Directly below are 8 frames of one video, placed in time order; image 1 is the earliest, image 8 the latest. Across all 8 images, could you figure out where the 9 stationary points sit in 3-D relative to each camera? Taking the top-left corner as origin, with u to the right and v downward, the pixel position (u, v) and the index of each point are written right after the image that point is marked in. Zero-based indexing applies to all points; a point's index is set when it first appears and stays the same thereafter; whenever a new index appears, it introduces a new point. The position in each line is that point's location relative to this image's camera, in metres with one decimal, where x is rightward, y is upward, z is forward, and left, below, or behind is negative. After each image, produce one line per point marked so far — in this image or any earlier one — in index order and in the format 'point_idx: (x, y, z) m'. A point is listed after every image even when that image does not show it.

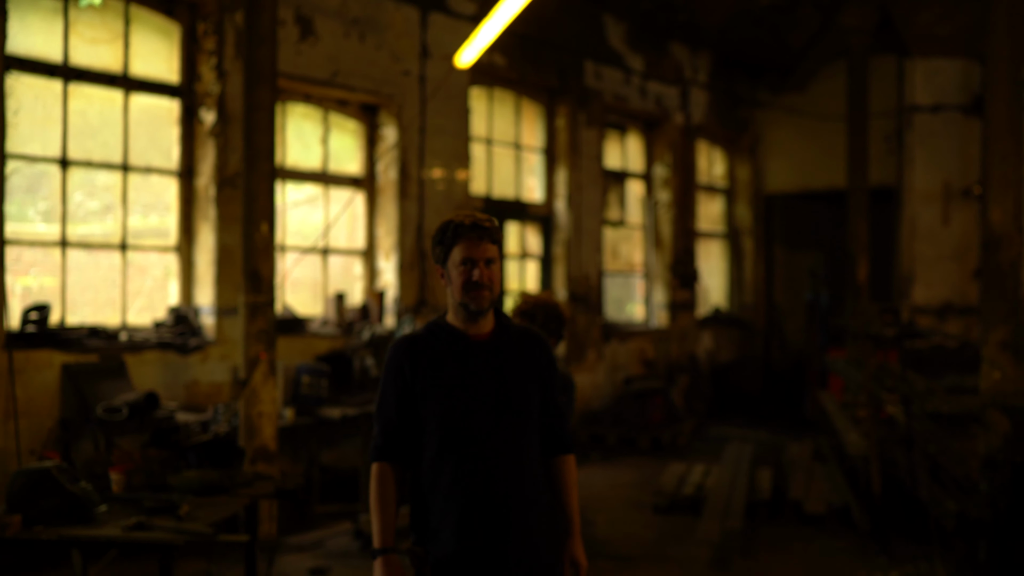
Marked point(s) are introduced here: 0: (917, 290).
0: (+3.6, 0.0, +9.1) m
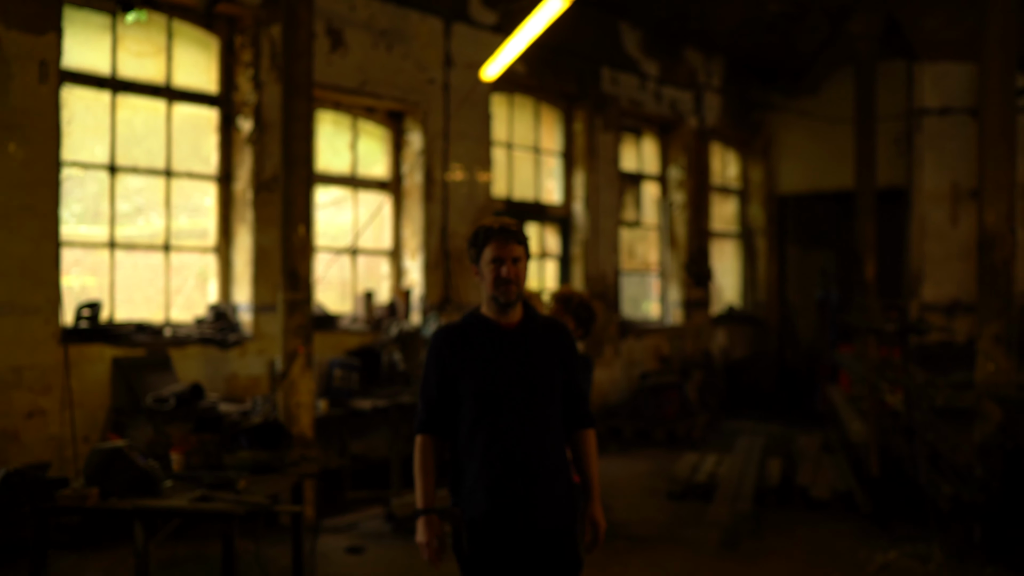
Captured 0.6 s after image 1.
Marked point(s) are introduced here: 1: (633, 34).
0: (+3.8, 0.0, +9.4) m
1: (+1.1, +2.4, +9.6) m
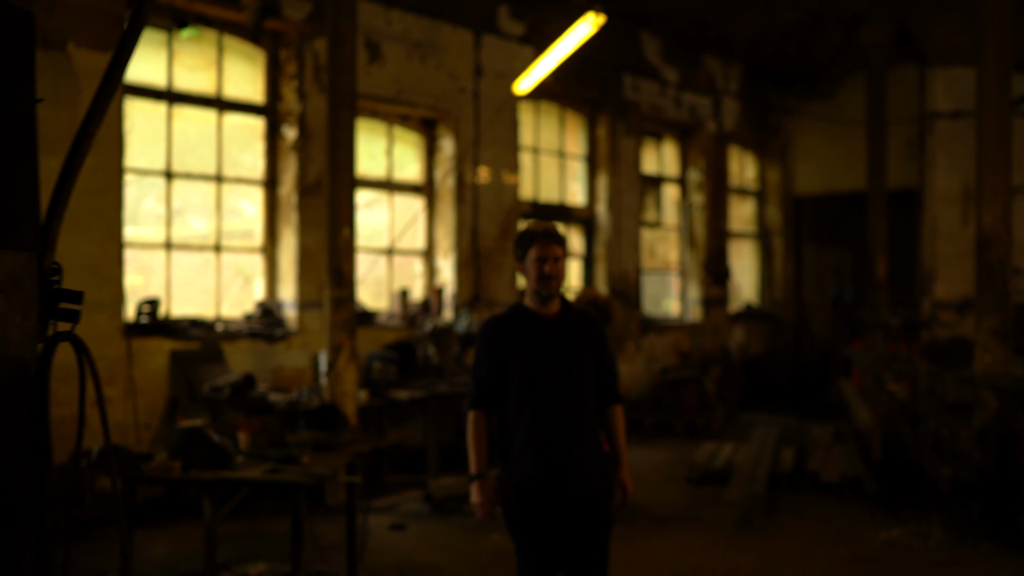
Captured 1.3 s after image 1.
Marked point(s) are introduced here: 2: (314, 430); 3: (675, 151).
0: (+4.0, 0.0, +9.8) m
1: (+1.4, +2.4, +10.0) m
2: (-0.9, -0.6, +4.7) m
3: (+1.7, +1.4, +10.6) m
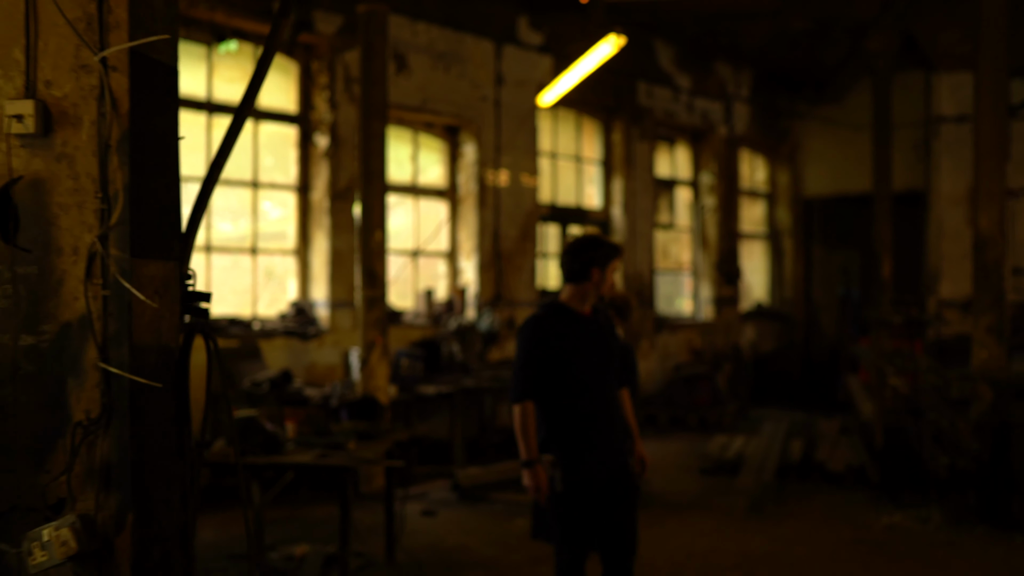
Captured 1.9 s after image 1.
0: (+4.2, 0.0, +10.1) m
1: (+1.5, +2.4, +10.4) m
2: (-0.8, -0.6, +5.0) m
3: (+1.9, +1.4, +11.0) m
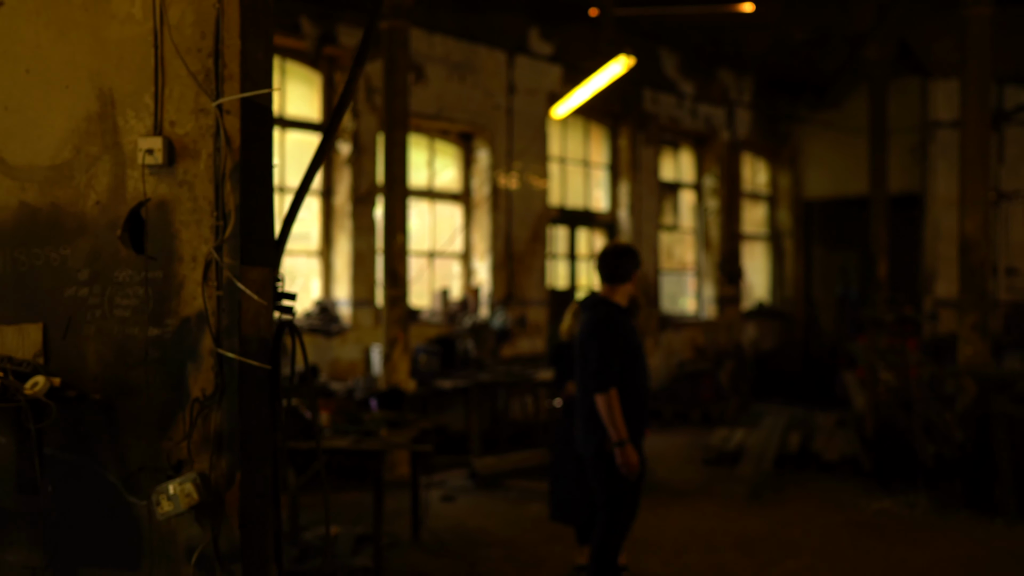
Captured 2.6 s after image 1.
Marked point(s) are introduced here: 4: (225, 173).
0: (+4.3, 0.0, +10.5) m
1: (+1.7, +2.4, +10.8) m
2: (-0.7, -0.6, +5.5) m
3: (+2.0, +1.4, +11.4) m
4: (-0.6, +0.2, +2.2) m
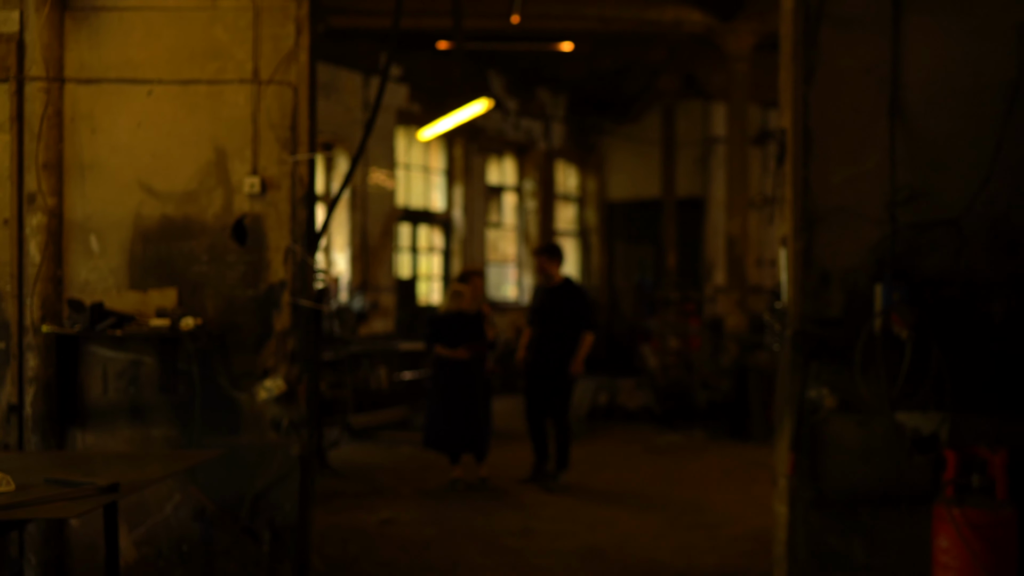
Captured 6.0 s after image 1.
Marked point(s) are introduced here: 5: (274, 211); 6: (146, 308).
0: (+2.5, +0.2, +12.8) m
1: (-0.2, +2.5, +12.6) m
2: (-1.5, -0.5, +6.9) m
3: (0.0, +1.5, +13.2) m
4: (-0.8, +0.3, +3.7) m
5: (-0.8, +0.3, +3.7) m
6: (-1.3, -0.1, +3.7) m
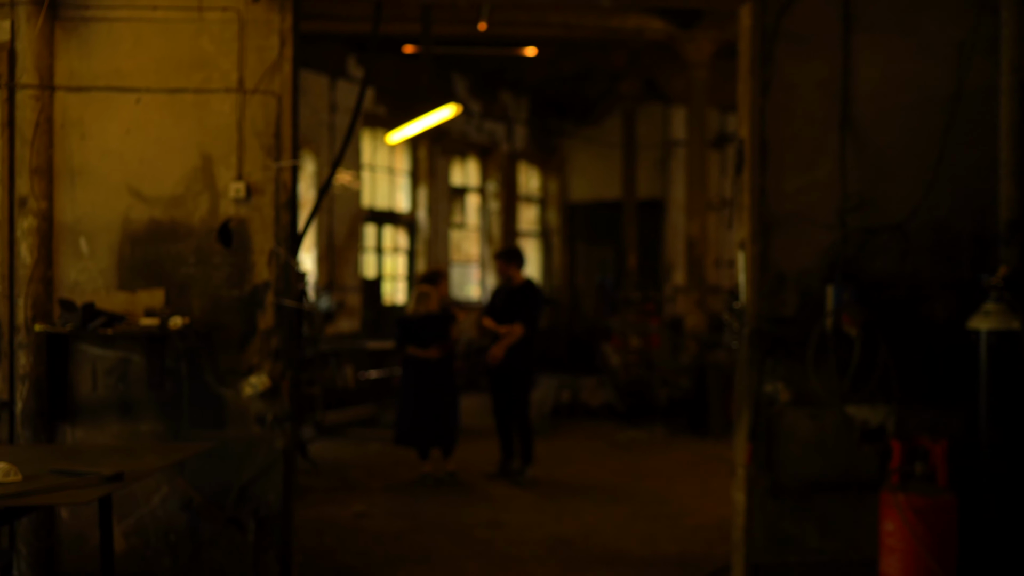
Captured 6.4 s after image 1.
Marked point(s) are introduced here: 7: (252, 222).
0: (+2.1, +0.2, +13.1) m
1: (-0.6, +2.5, +12.8) m
2: (-1.7, -0.5, +7.1) m
3: (-0.4, +1.5, +13.4) m
4: (-0.9, +0.3, +3.9) m
5: (-0.9, +0.3, +3.9) m
6: (-1.4, -0.1, +3.9) m
7: (-1.0, +0.2, +3.9) m
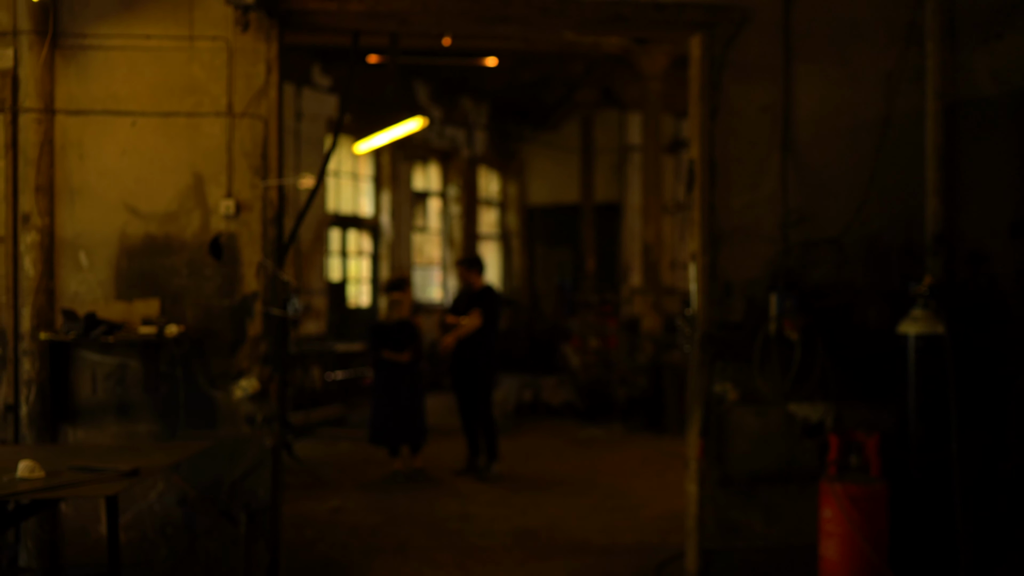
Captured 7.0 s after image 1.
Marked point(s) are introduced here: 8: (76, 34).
0: (+1.6, +0.1, +13.5) m
1: (-1.1, +2.5, +13.1) m
2: (-1.9, -0.6, +7.3) m
3: (-0.9, +1.5, +13.7) m
4: (-1.0, +0.3, +4.2) m
5: (-1.1, +0.2, +4.1) m
6: (-1.5, -0.1, +4.1) m
7: (-1.1, +0.2, +4.2) m
8: (-1.7, +1.0, +4.1) m
